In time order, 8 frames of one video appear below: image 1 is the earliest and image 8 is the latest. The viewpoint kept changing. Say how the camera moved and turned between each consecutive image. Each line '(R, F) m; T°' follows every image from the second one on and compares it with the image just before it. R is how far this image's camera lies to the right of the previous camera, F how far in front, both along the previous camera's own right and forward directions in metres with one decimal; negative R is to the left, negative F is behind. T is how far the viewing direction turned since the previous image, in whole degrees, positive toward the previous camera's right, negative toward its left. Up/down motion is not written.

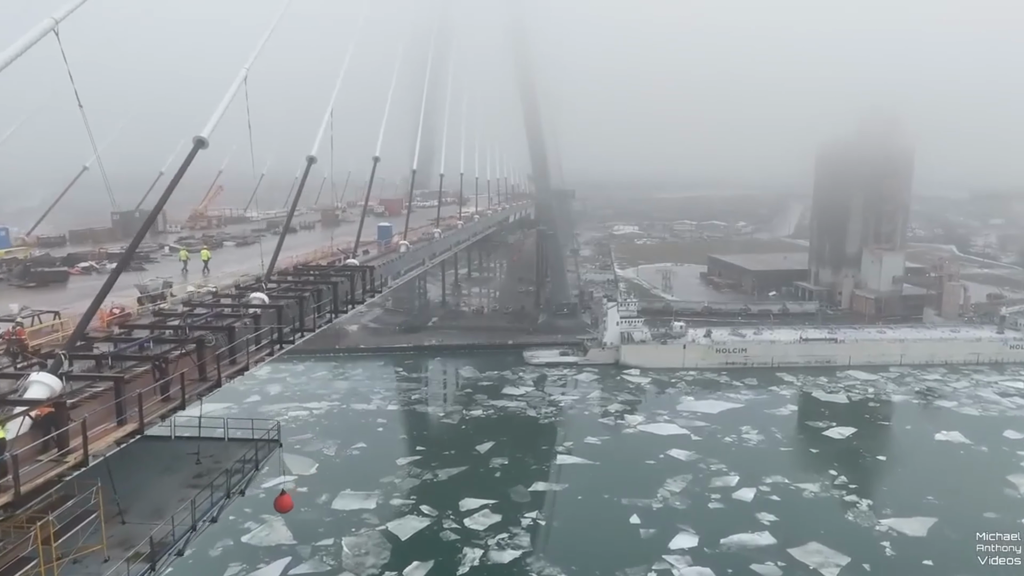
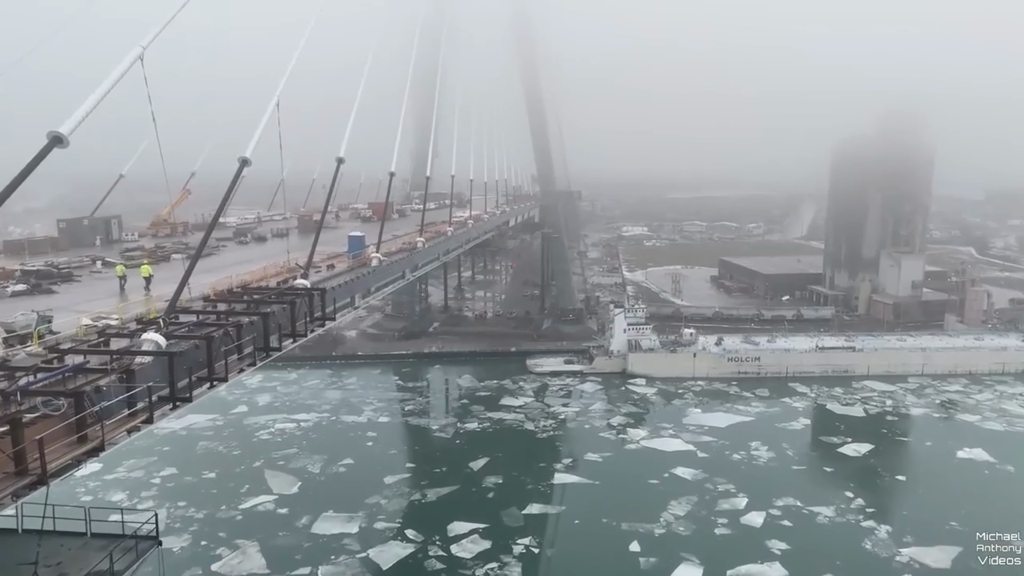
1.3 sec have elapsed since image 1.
(+0.3, +0.7) m; -1°
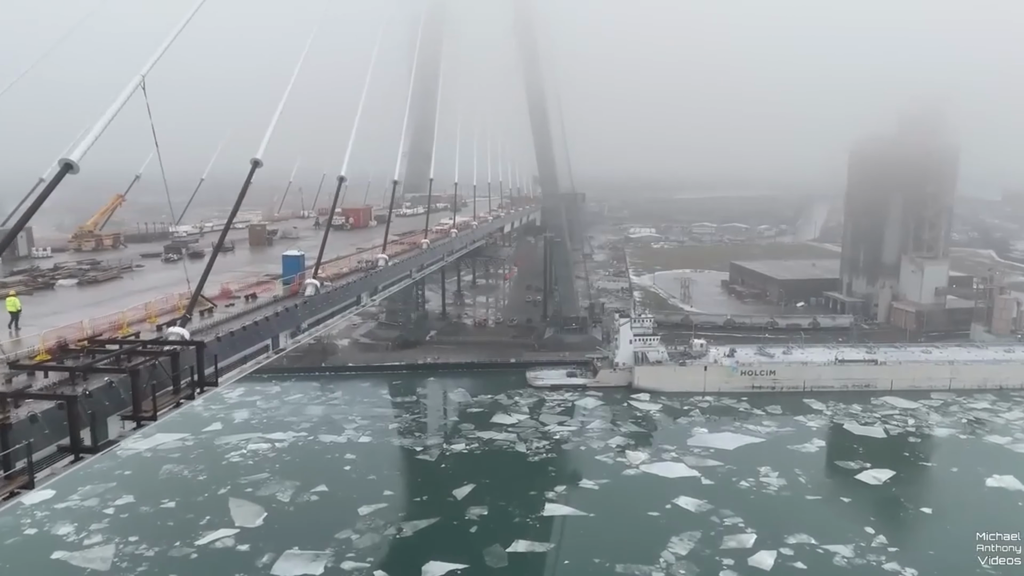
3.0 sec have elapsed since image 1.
(+0.5, +1.0) m; -1°
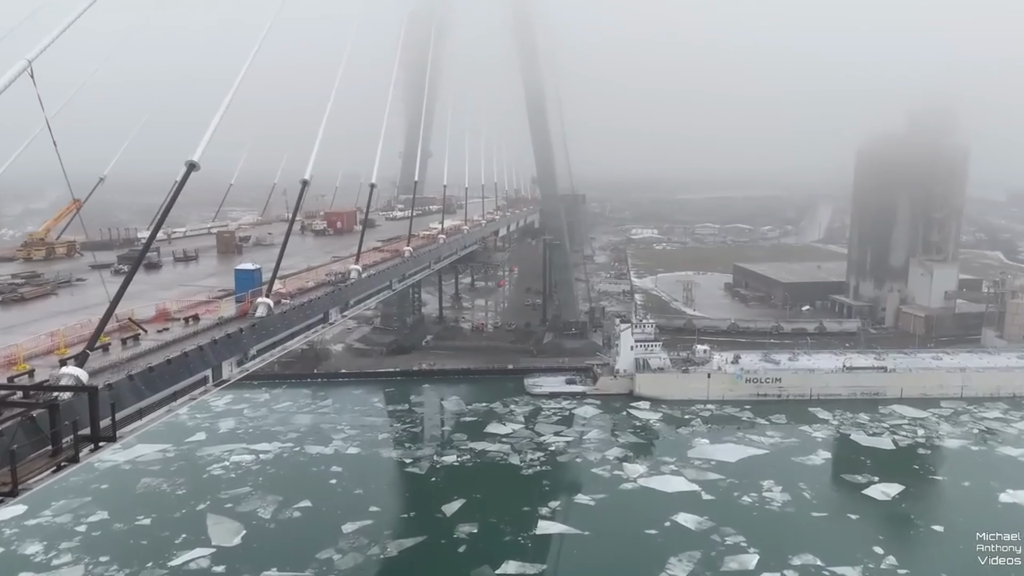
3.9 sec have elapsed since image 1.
(+0.2, +0.5) m; 0°
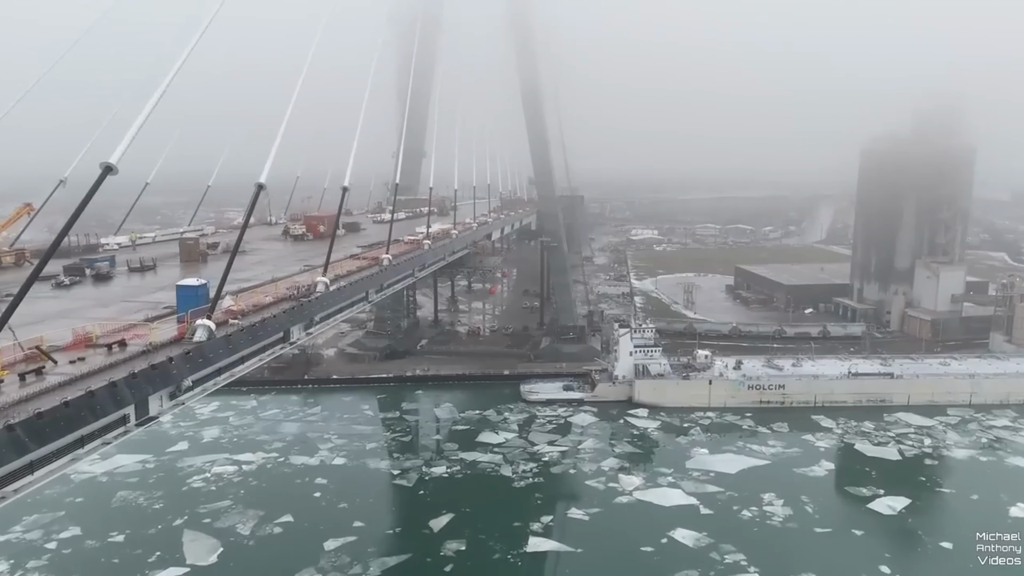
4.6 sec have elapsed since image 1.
(+0.2, +0.4) m; 0°
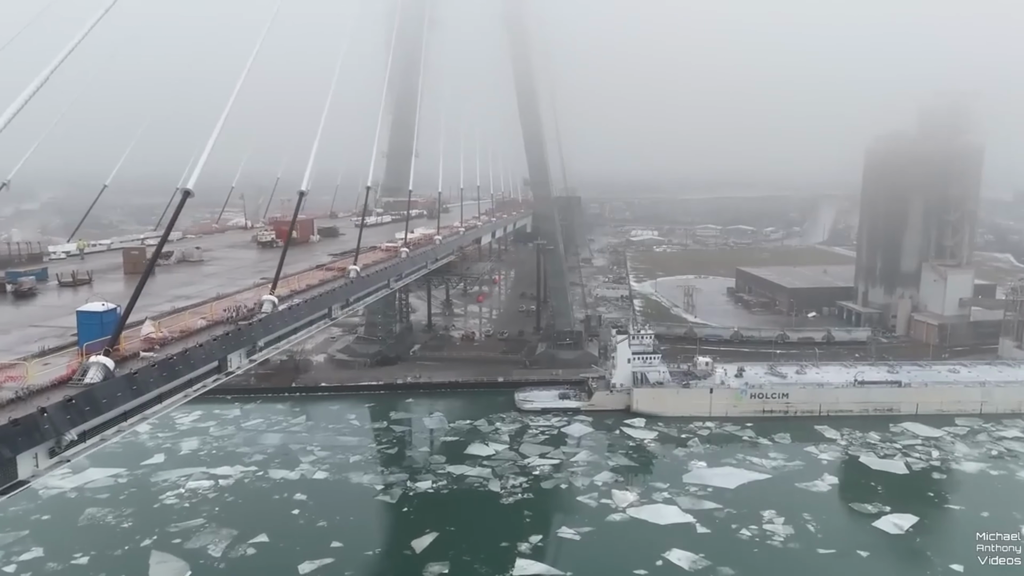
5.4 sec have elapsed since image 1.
(+0.3, +0.5) m; 0°
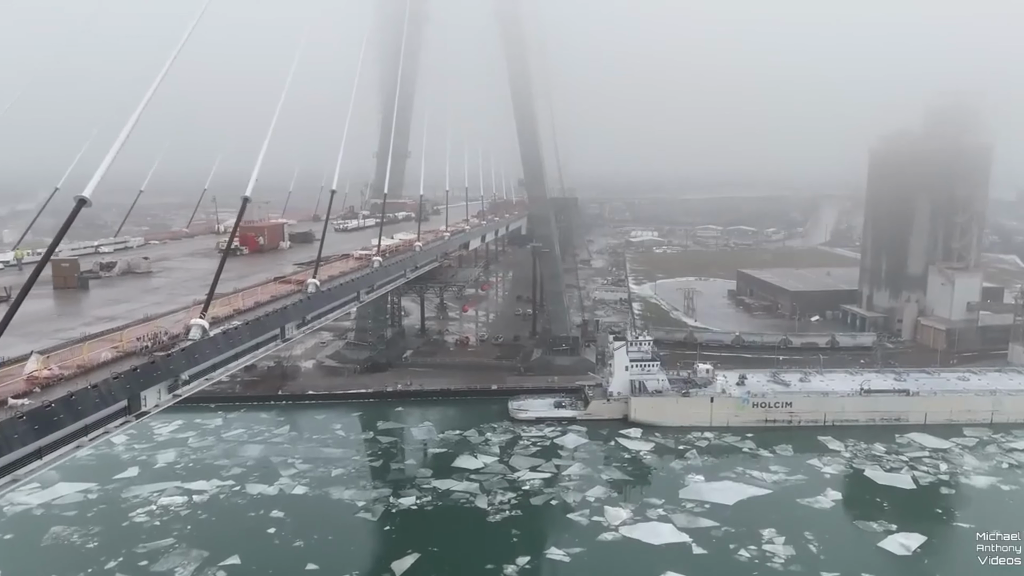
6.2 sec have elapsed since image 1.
(+0.3, +0.5) m; 0°
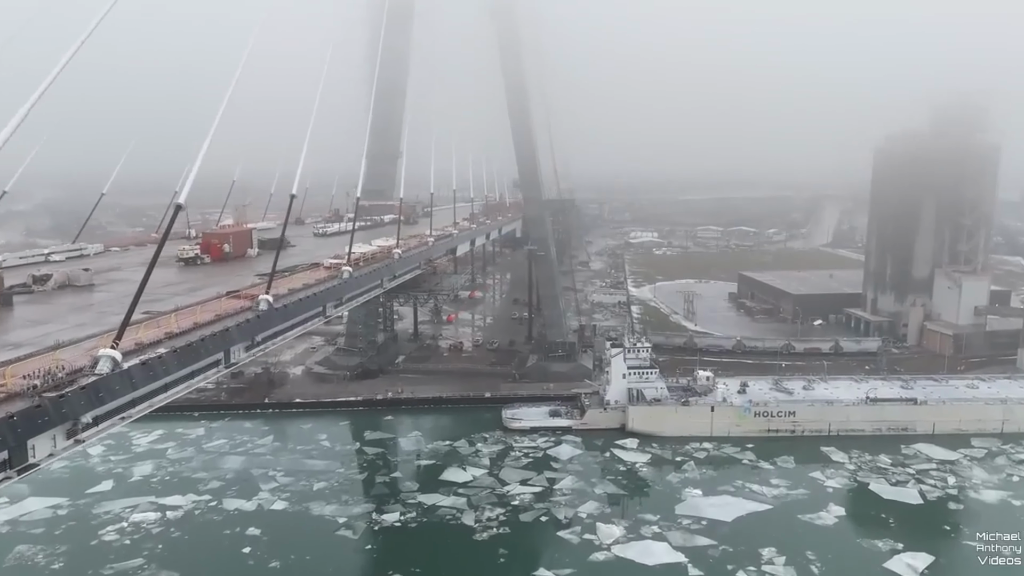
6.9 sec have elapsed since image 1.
(+0.2, +0.5) m; 0°
